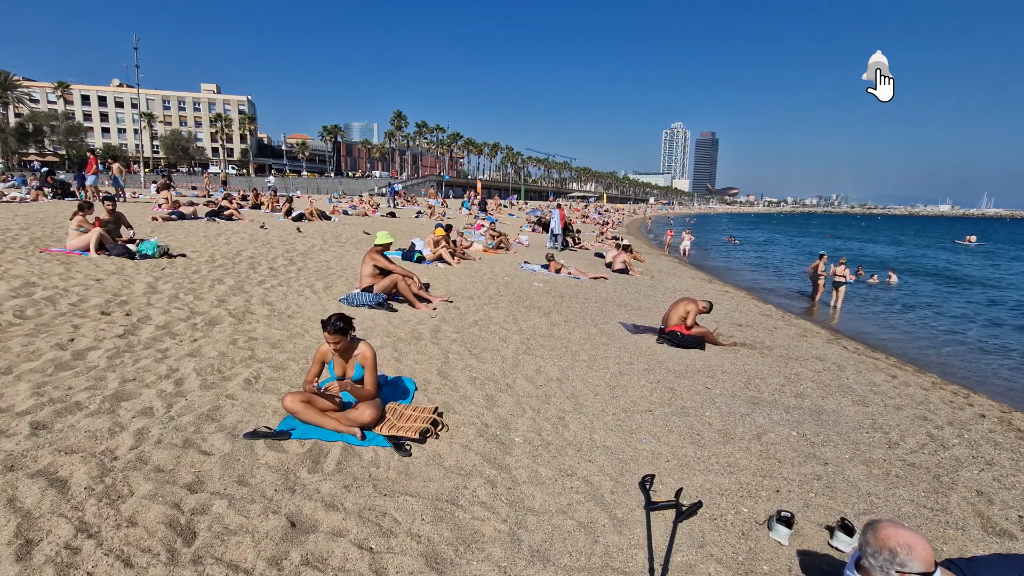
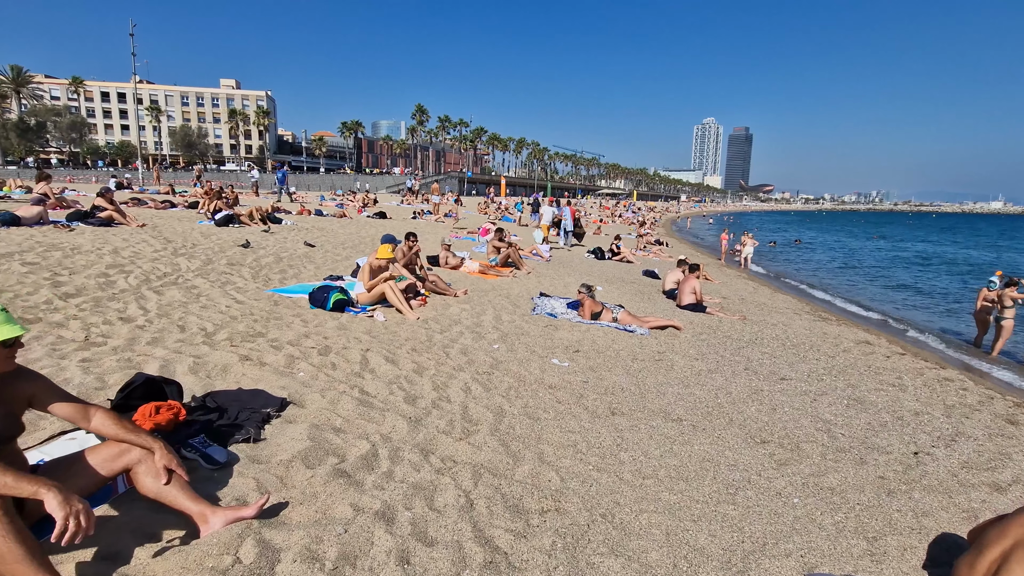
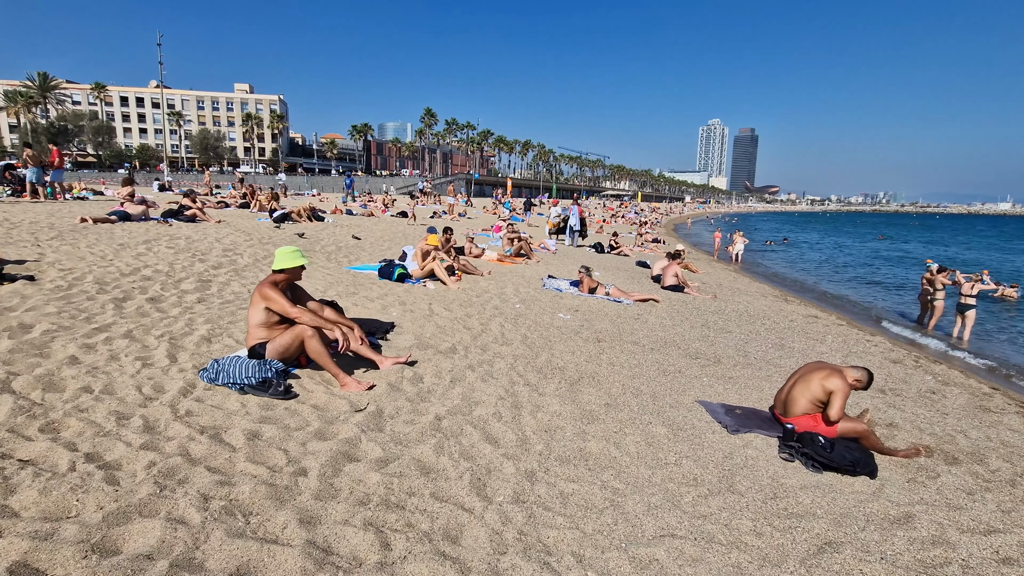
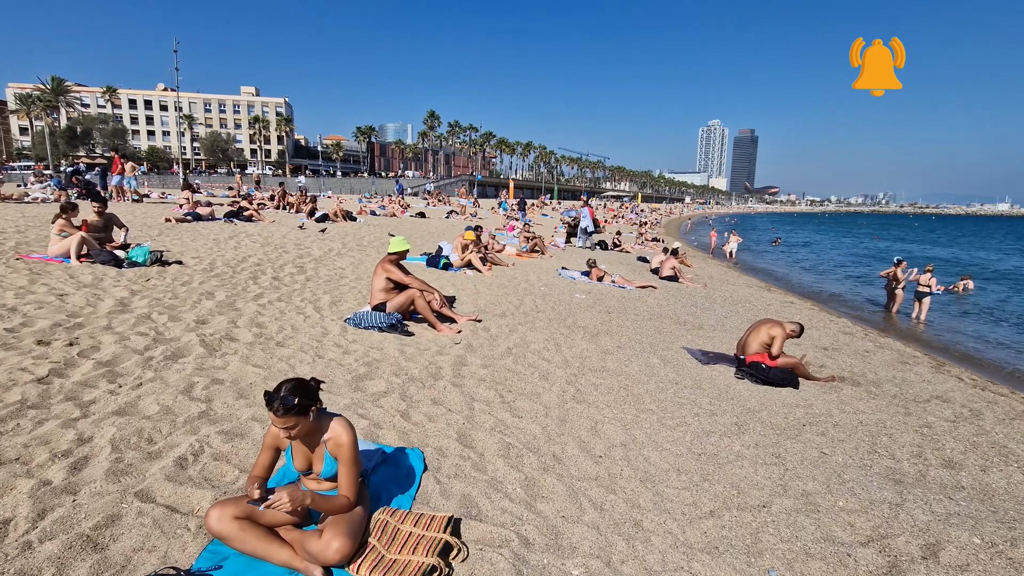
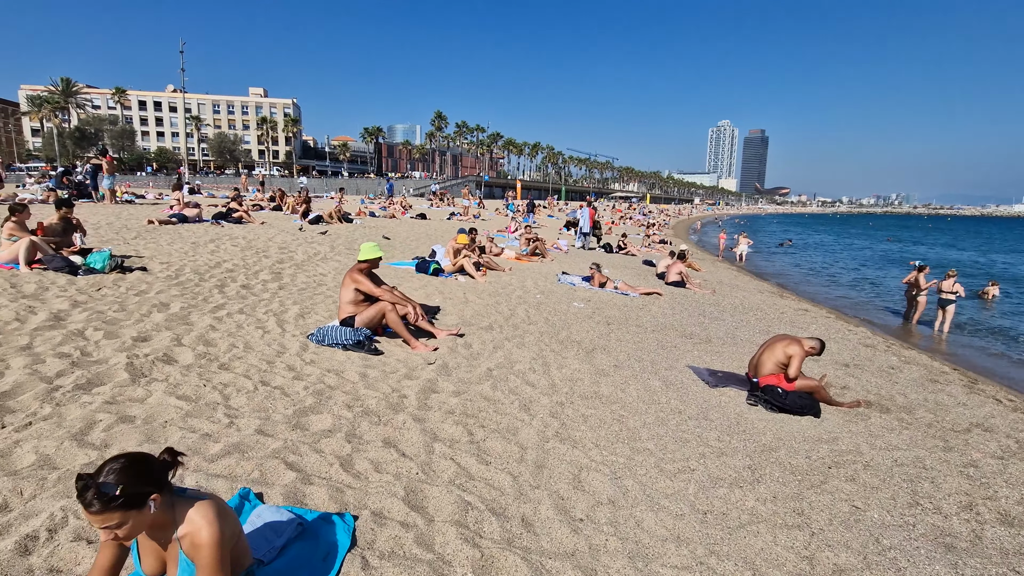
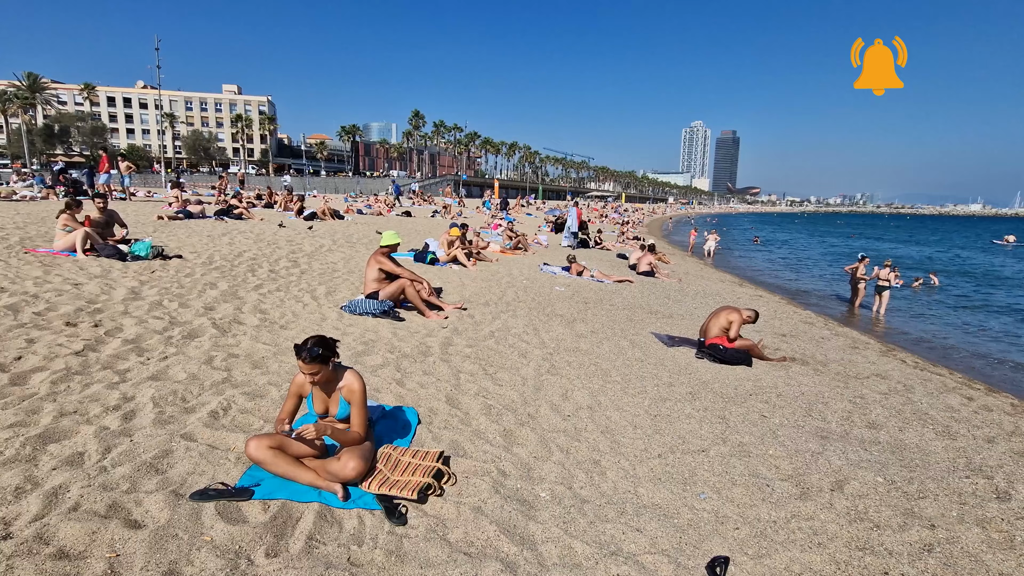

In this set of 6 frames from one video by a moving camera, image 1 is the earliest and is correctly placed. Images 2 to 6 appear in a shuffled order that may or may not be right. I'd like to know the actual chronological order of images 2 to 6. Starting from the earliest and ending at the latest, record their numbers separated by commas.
6, 4, 5, 3, 2
